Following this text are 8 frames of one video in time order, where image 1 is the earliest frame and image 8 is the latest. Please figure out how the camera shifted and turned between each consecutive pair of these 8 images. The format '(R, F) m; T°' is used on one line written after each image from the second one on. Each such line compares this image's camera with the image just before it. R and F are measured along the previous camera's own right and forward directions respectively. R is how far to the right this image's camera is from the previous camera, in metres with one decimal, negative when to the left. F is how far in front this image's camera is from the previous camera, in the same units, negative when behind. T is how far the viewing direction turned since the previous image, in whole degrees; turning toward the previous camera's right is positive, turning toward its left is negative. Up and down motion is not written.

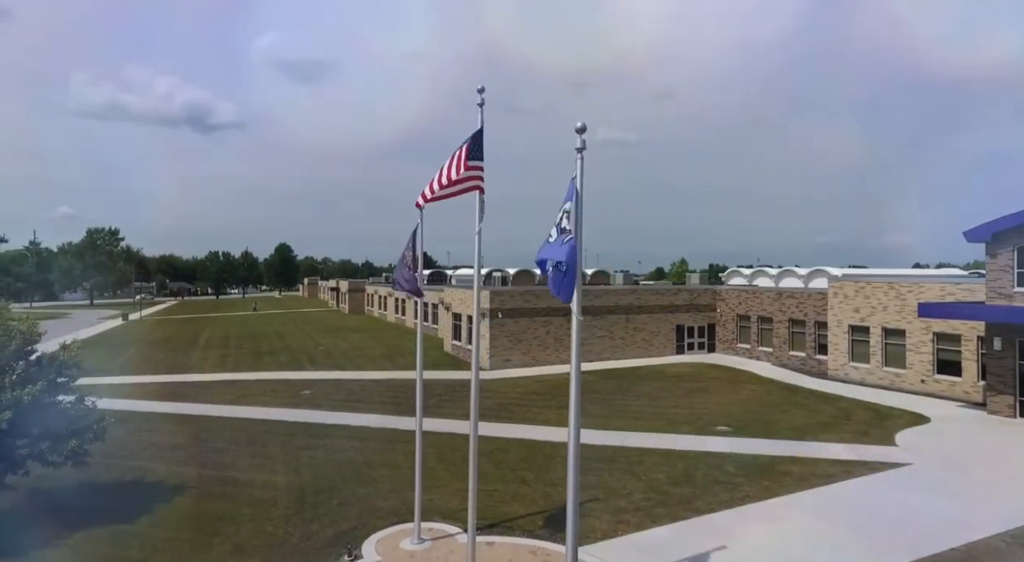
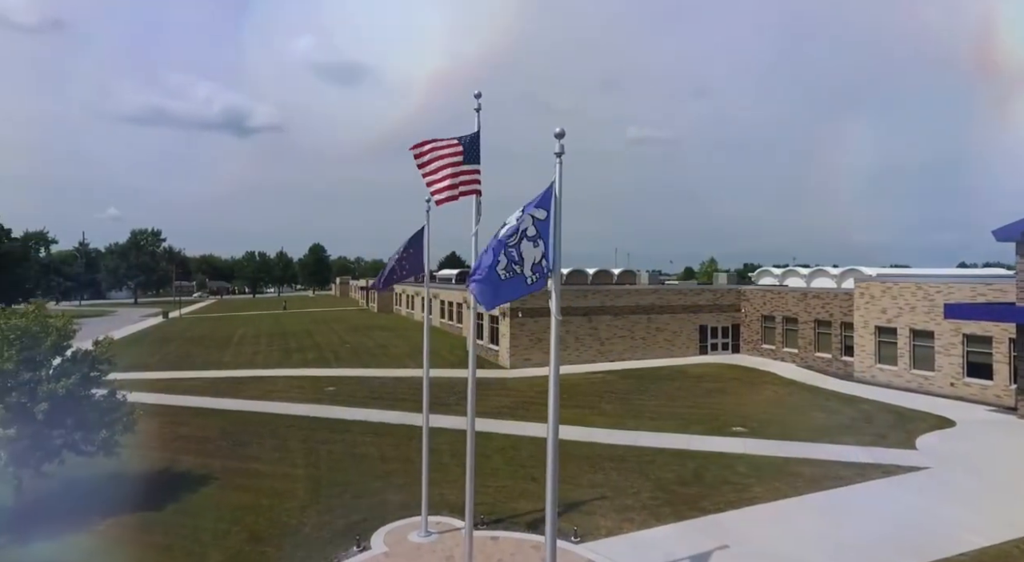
(+0.7, -0.3) m; -3°
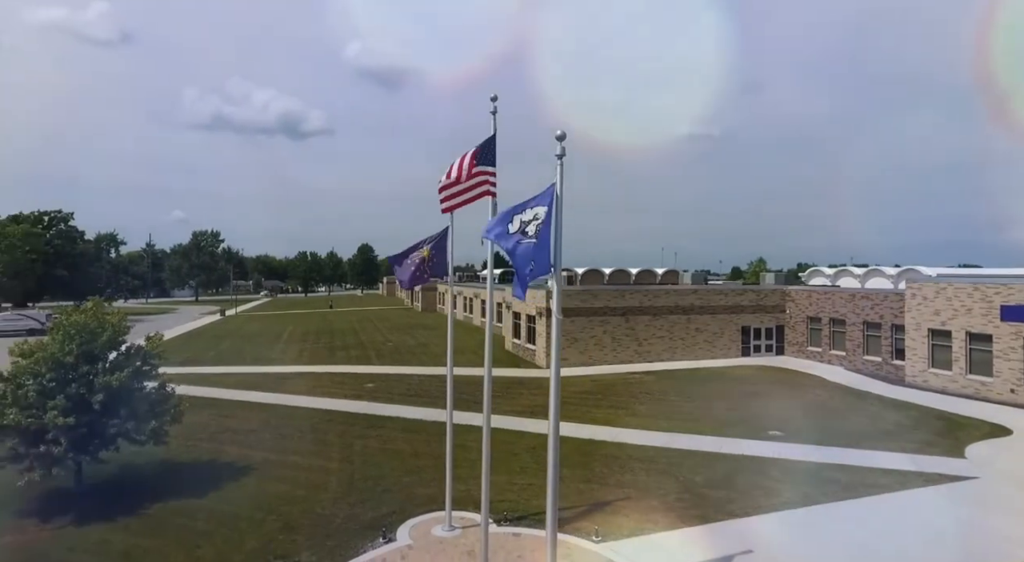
(+0.6, -0.2) m; -5°
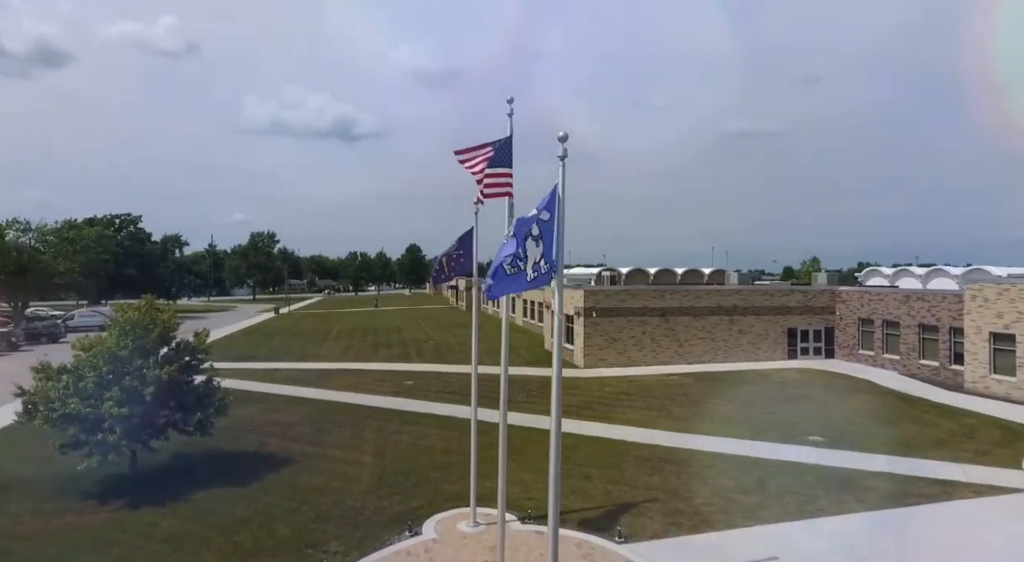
(+0.6, -0.1) m; -5°
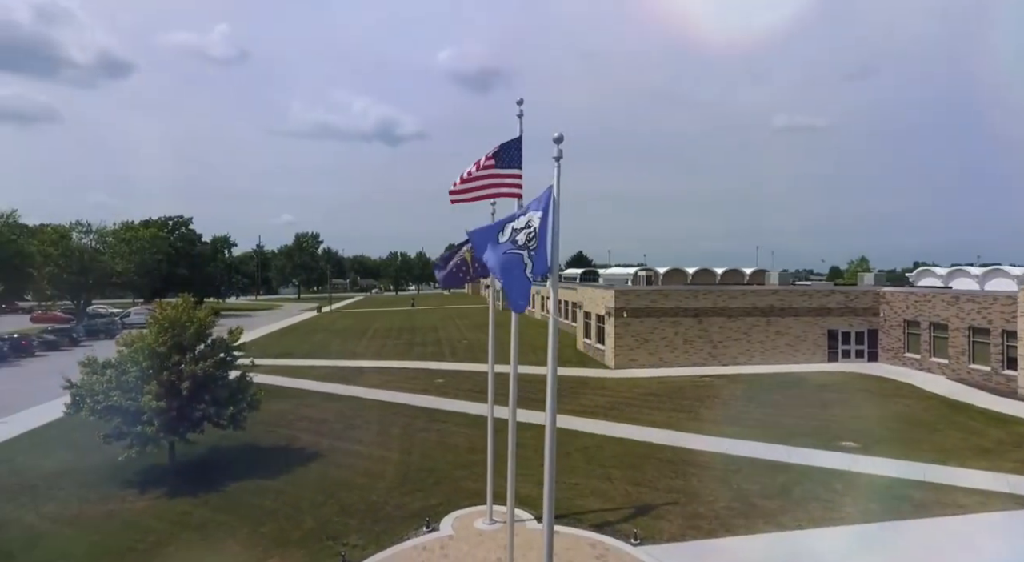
(+0.6, 0.0) m; -4°
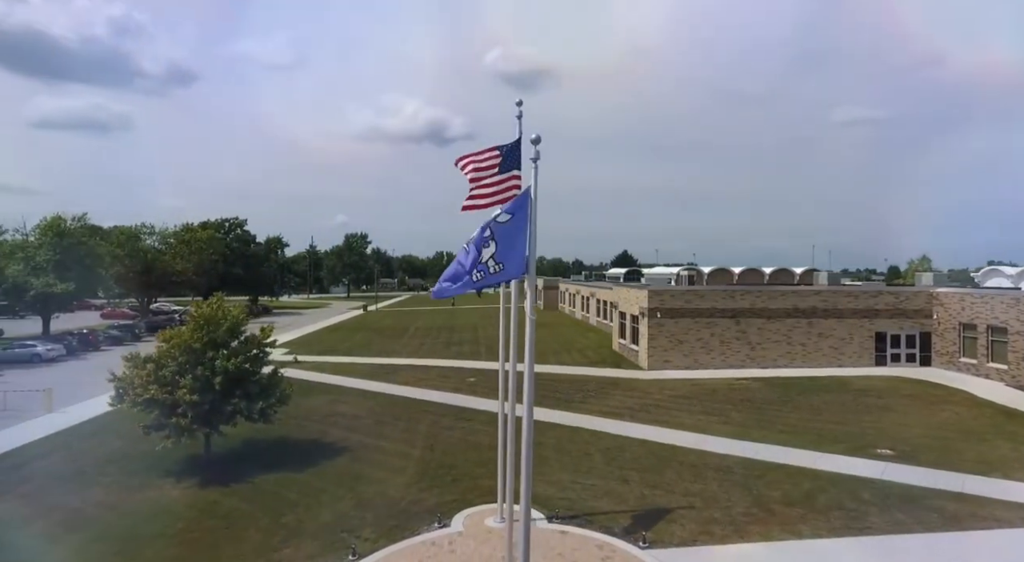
(+1.0, 0.0) m; -5°
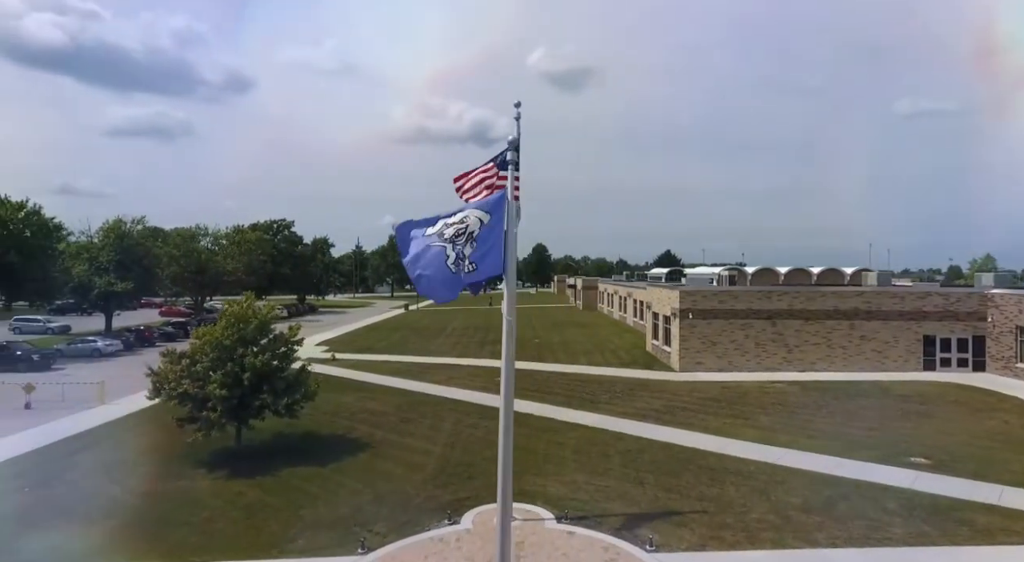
(+1.0, 0.0) m; -5°
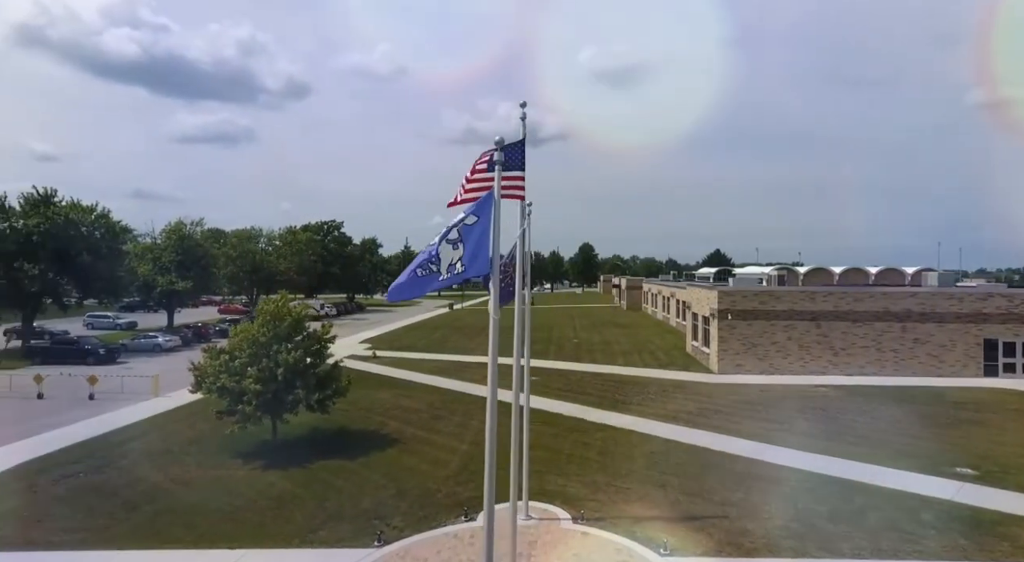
(+0.9, +0.1) m; -5°
